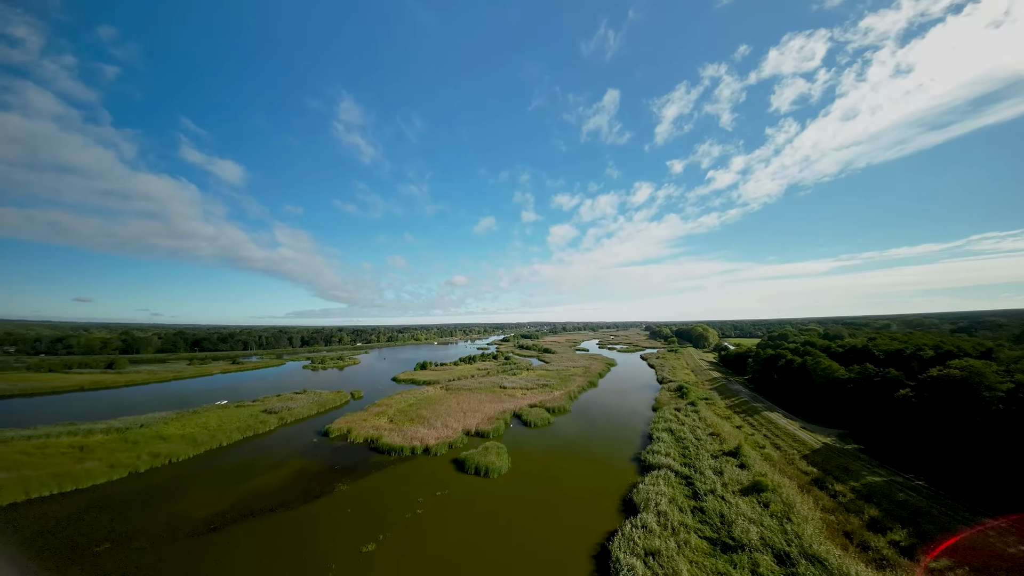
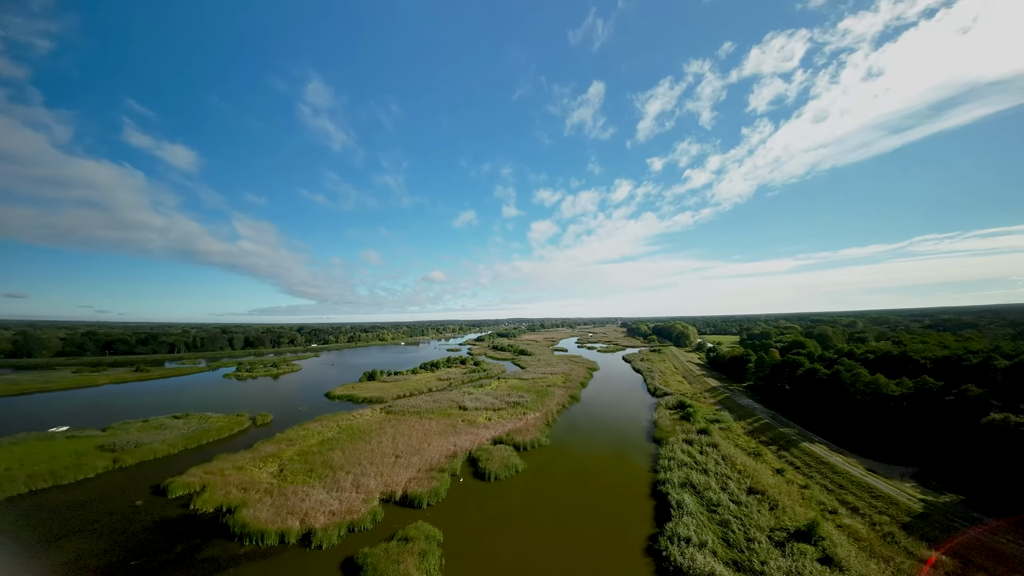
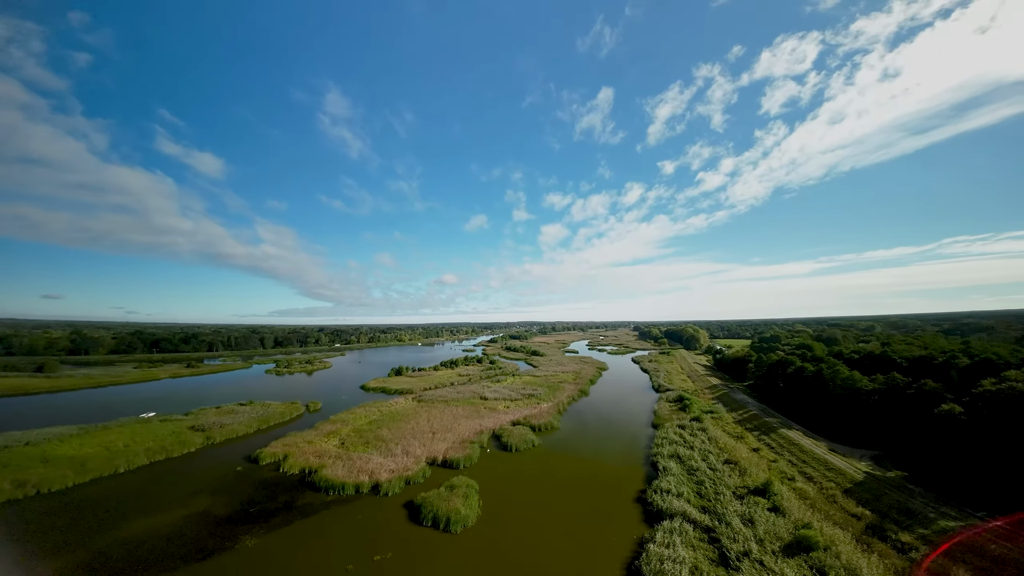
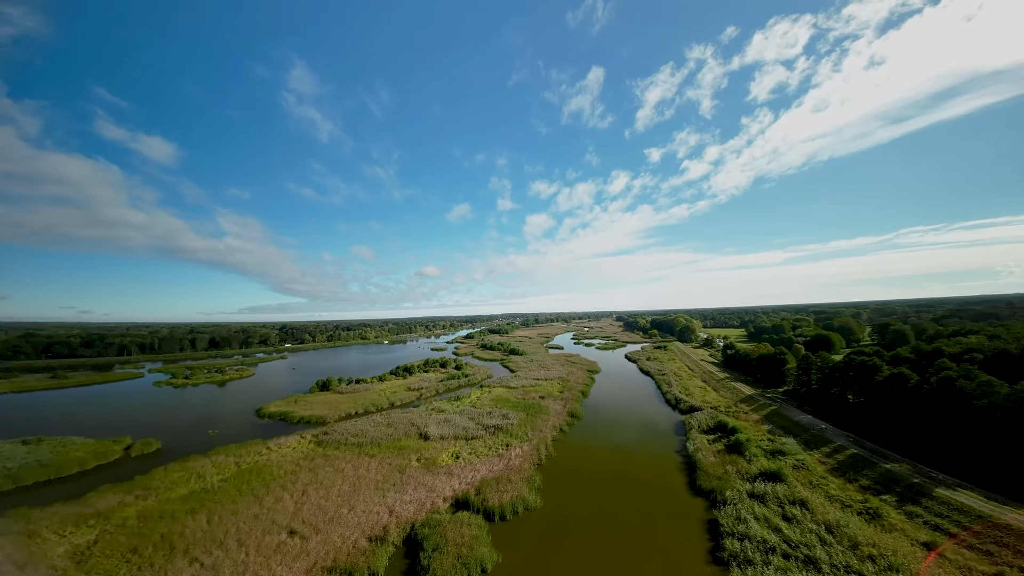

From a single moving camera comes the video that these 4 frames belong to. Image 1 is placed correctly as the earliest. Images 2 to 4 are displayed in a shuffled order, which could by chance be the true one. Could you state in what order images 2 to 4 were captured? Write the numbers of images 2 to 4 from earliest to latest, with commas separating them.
3, 2, 4
